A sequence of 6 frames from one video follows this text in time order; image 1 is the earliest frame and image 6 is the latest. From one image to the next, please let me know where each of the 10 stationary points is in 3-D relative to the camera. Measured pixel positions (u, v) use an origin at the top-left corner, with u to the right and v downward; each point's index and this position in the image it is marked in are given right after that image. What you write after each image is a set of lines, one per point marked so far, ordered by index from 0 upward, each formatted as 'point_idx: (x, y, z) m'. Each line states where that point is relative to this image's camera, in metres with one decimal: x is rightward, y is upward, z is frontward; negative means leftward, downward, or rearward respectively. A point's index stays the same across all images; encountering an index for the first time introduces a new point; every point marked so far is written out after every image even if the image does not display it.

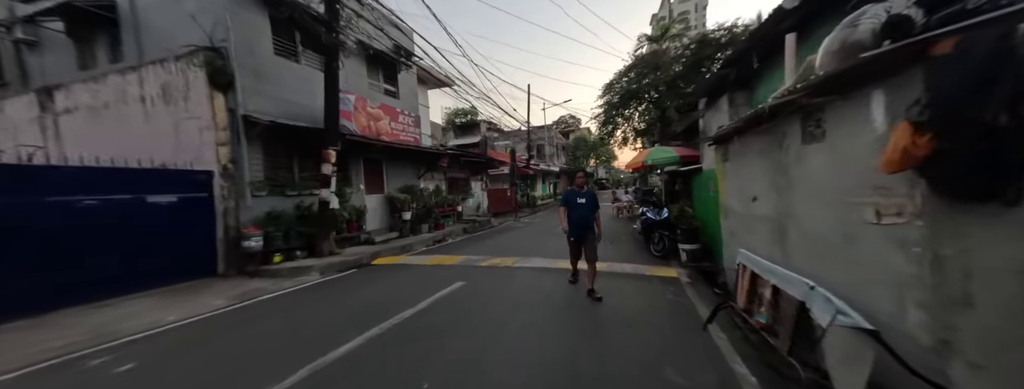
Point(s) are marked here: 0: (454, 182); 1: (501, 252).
0: (-3.8, +0.7, +17.4) m
1: (-0.4, -2.2, +10.2) m
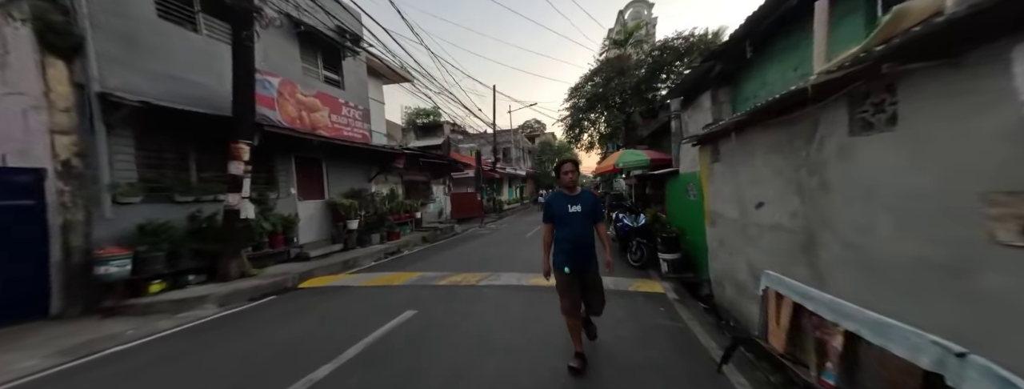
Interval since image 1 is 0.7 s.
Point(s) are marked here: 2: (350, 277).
0: (-5.8, +0.5, +15.7) m
1: (-1.6, -2.4, +9.0) m
2: (-4.4, -2.3, +7.4) m
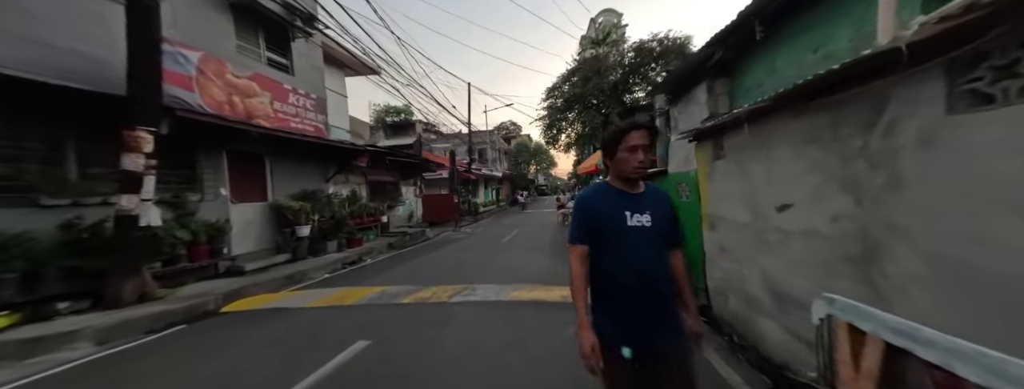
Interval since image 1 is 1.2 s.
0: (-7.1, +0.4, +14.3) m
1: (-2.3, -2.4, +8.0) m
2: (-5.0, -2.3, +6.1) m
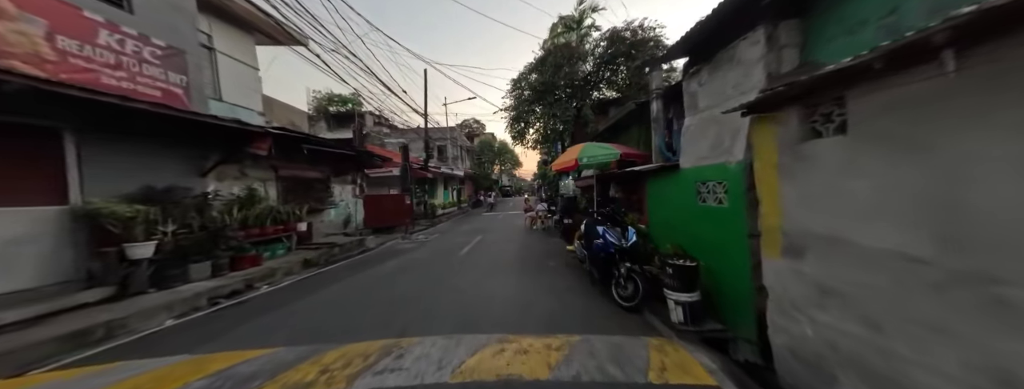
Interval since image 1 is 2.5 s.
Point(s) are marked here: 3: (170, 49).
0: (-8.9, +0.4, +11.1) m
1: (-3.2, -2.4, +5.4) m
2: (-5.6, -2.3, +3.2) m
3: (-8.2, +3.6, +6.7) m
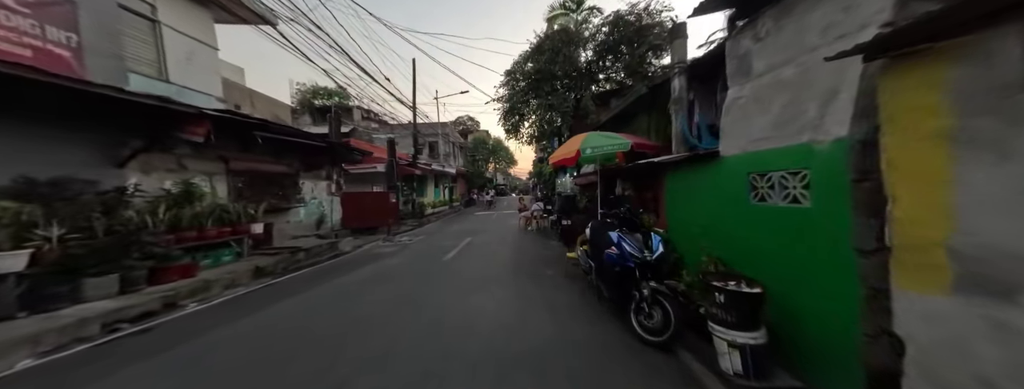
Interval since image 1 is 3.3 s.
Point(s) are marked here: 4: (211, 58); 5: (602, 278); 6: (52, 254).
0: (-9.2, +0.5, +9.6) m
1: (-3.4, -2.3, +4.1) m
2: (-5.8, -2.2, +1.9) m
3: (-8.5, +3.7, +5.3) m
4: (-13.1, +5.9, +11.6) m
5: (+1.5, -1.4, +4.5) m
6: (-8.1, -1.0, +4.7) m
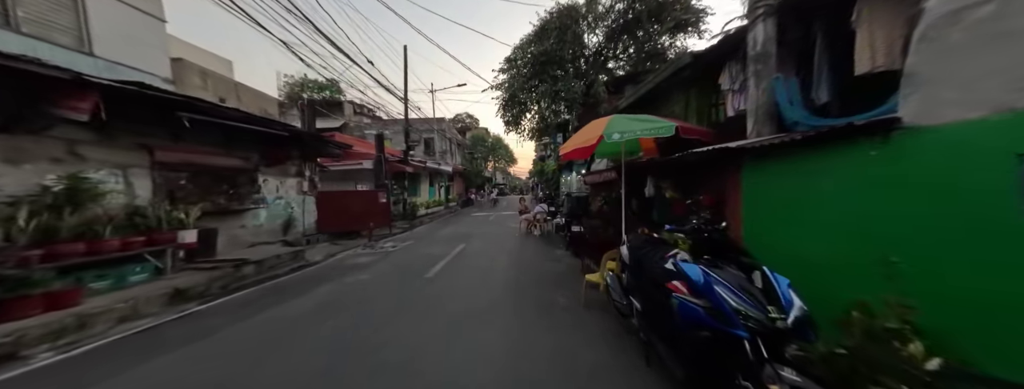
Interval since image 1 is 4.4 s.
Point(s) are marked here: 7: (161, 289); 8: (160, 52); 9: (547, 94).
0: (-9.2, +0.5, +7.8) m
1: (-3.4, -2.3, +2.3) m
2: (-5.8, -2.2, +0.1) m
3: (-8.4, +3.7, +3.5) m
4: (-13.1, +6.0, +9.8) m
5: (+1.5, -1.5, +2.8) m
6: (-8.1, -1.0, +3.0) m
7: (-7.4, -2.0, +5.7) m
8: (-13.0, +5.3, +10.0) m
9: (+1.7, +4.6, +12.7) m
